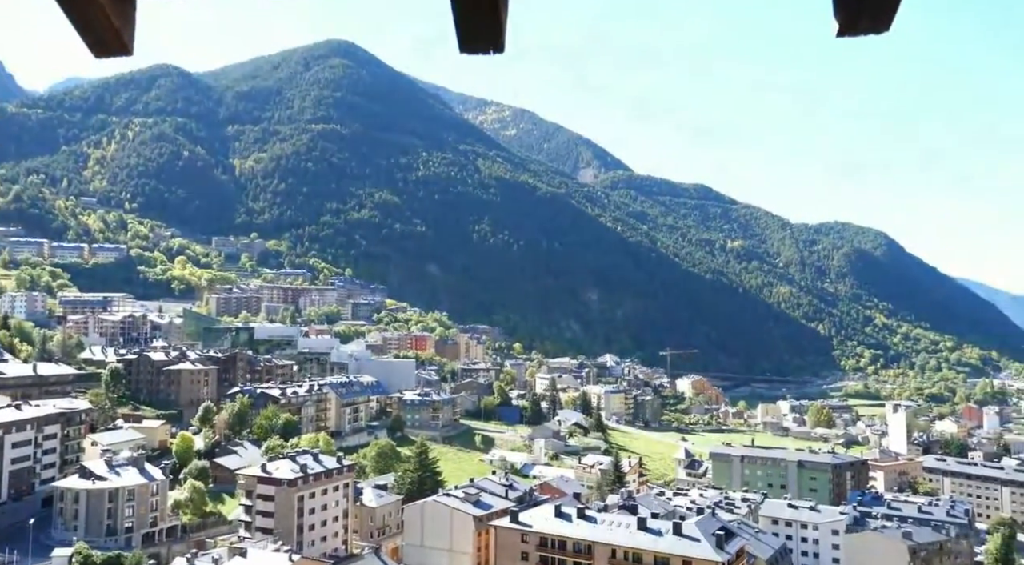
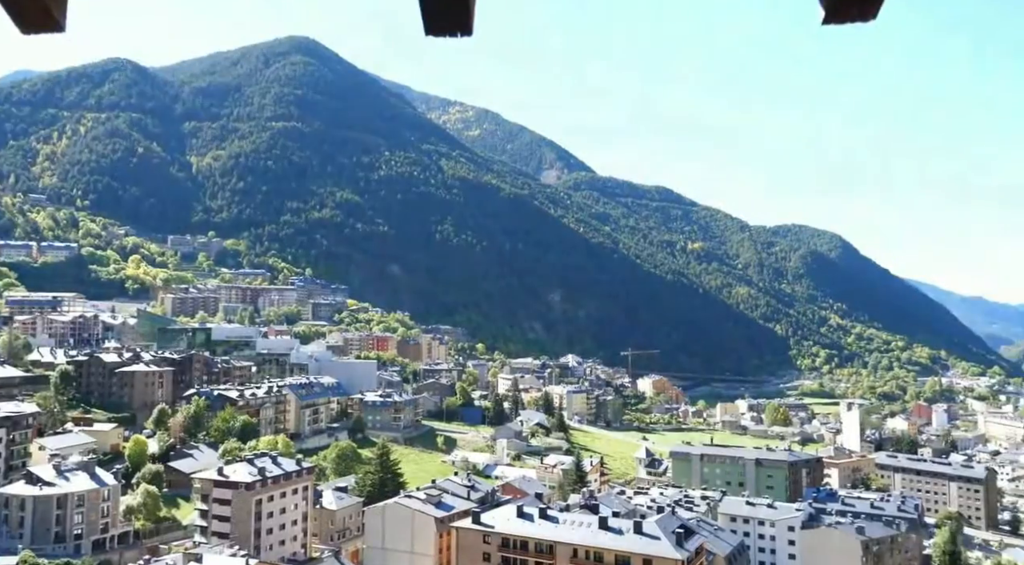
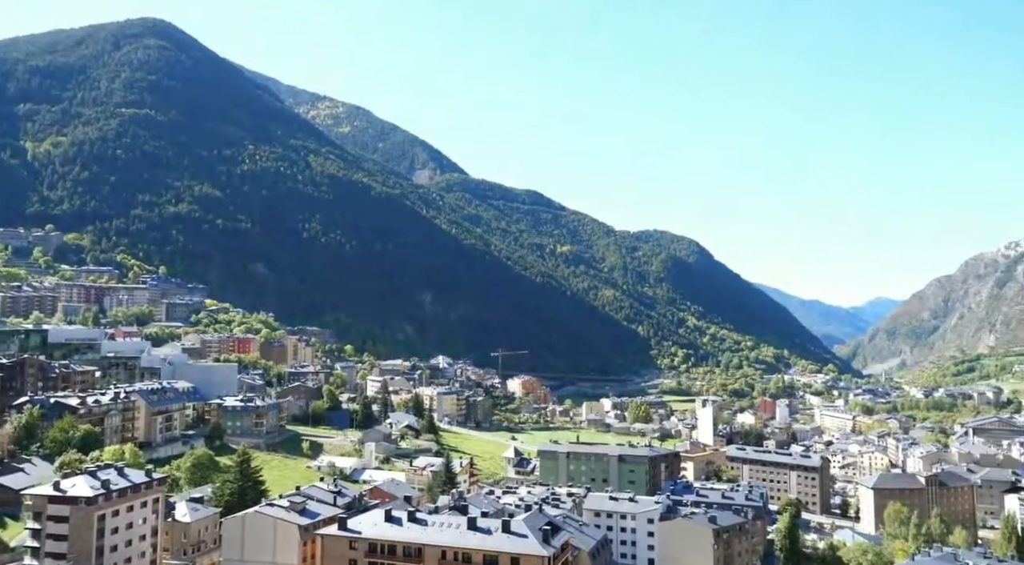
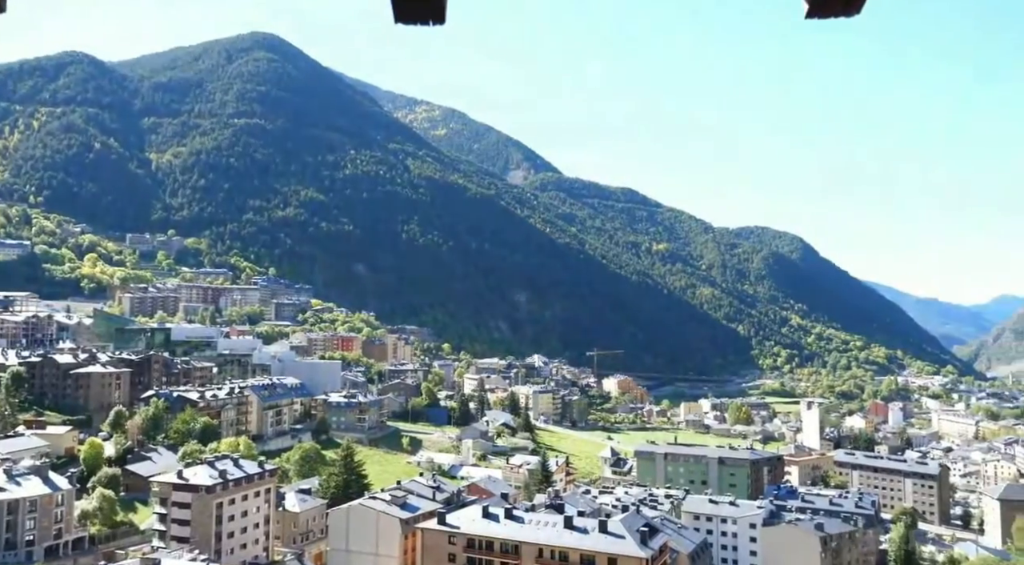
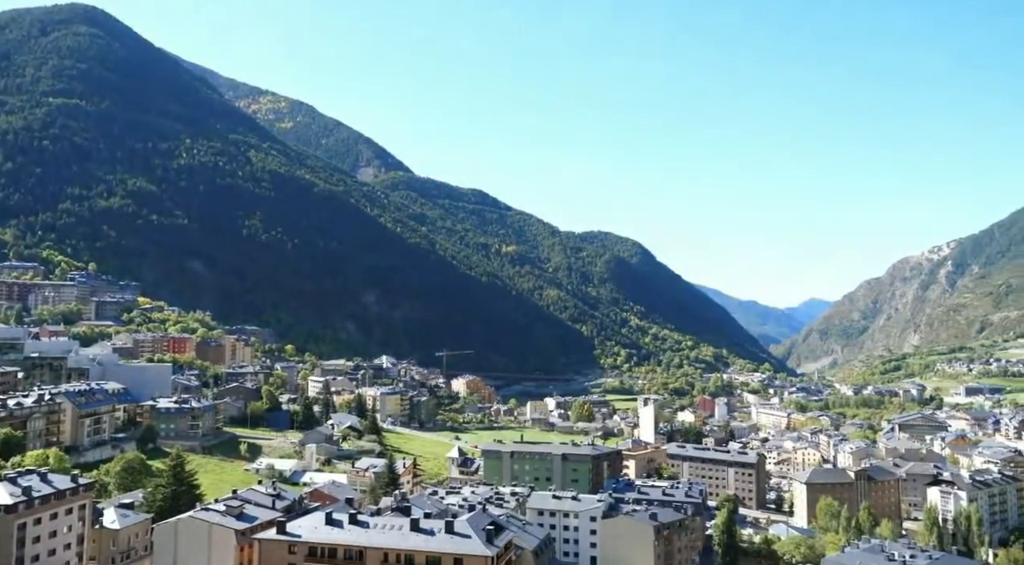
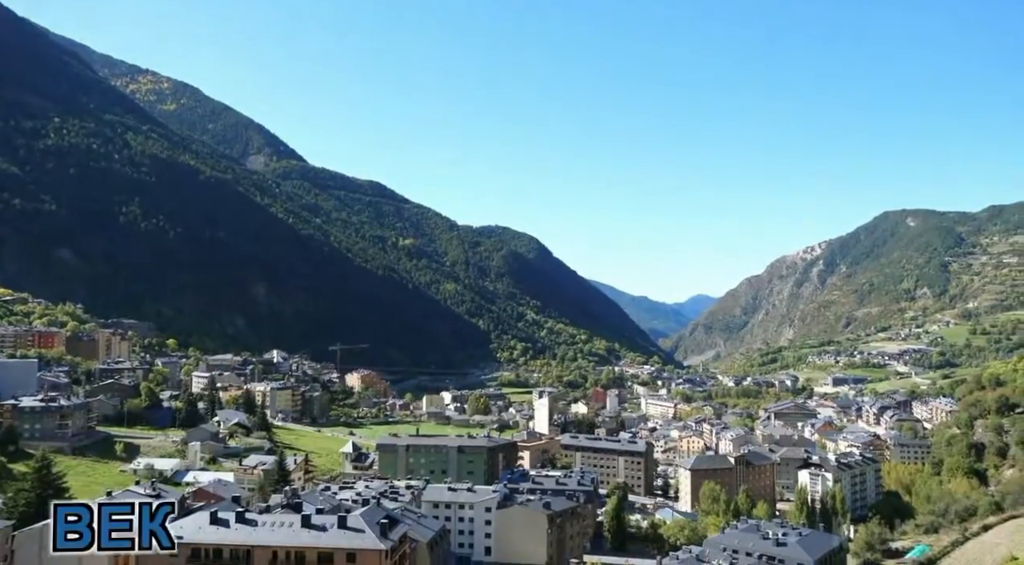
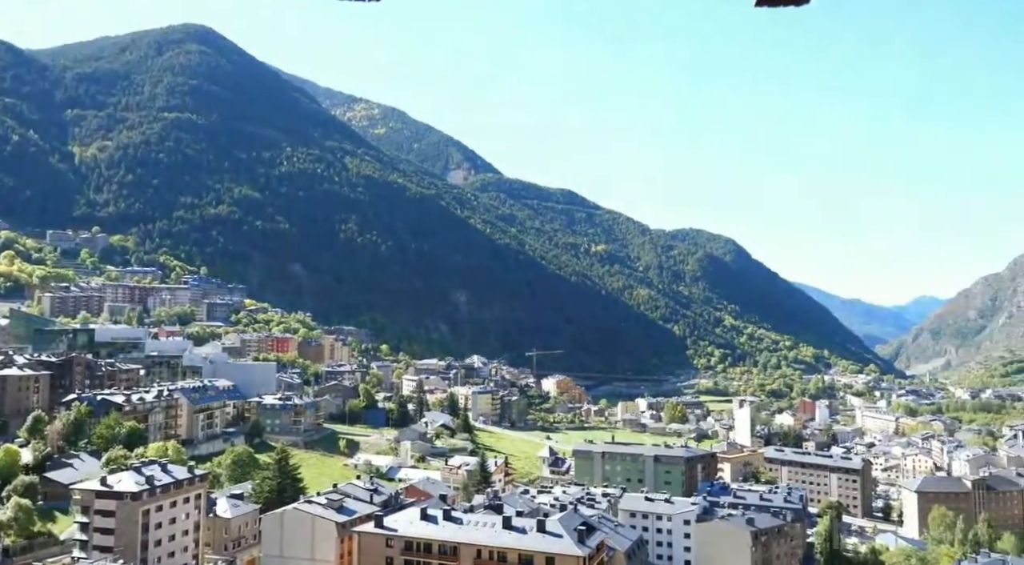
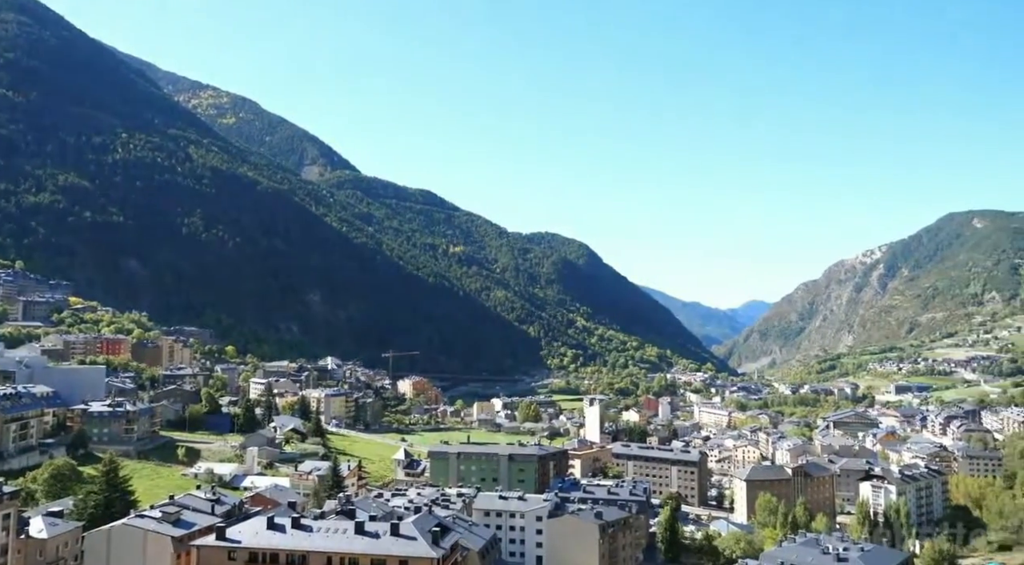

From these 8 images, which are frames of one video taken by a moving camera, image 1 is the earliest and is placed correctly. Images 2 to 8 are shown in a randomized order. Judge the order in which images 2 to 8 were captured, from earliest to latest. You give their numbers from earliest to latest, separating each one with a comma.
2, 4, 7, 3, 5, 8, 6
